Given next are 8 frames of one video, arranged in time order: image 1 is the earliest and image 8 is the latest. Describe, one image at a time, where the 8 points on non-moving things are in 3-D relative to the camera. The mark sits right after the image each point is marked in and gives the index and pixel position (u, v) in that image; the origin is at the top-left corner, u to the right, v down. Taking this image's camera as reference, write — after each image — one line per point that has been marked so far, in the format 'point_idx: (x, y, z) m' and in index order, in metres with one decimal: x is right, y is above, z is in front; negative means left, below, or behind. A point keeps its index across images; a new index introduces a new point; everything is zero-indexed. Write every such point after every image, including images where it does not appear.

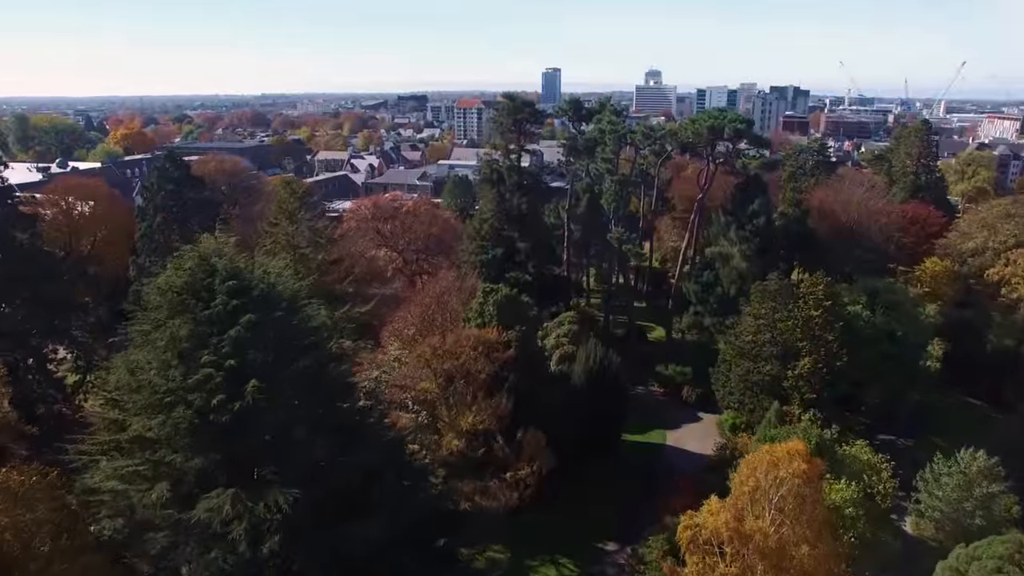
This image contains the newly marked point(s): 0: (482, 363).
0: (-0.7, -1.9, +17.3) m
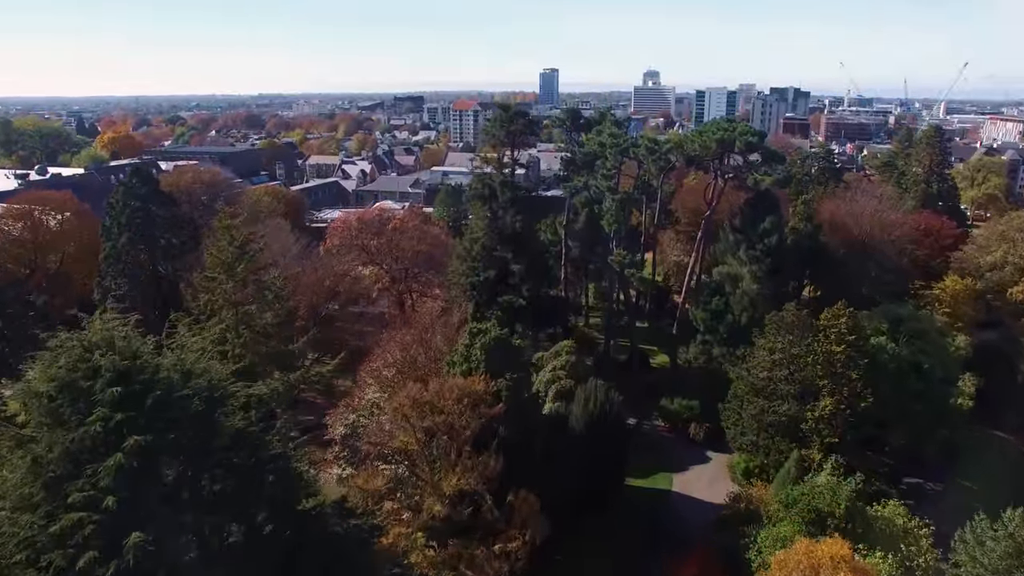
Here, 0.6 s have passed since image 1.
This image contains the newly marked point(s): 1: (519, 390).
0: (-0.9, -2.7, +15.3) m
1: (+0.2, -2.4, +17.1) m
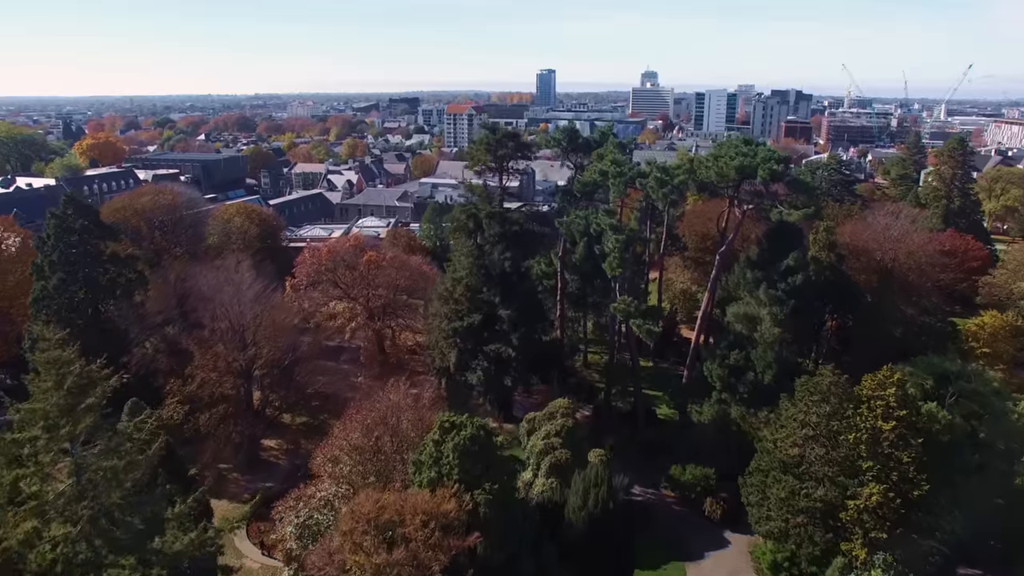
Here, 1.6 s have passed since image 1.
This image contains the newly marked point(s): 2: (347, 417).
0: (-1.2, -4.2, +12.1) m
1: (-0.1, -3.9, +13.8) m
2: (-3.8, -3.0, +17.4) m
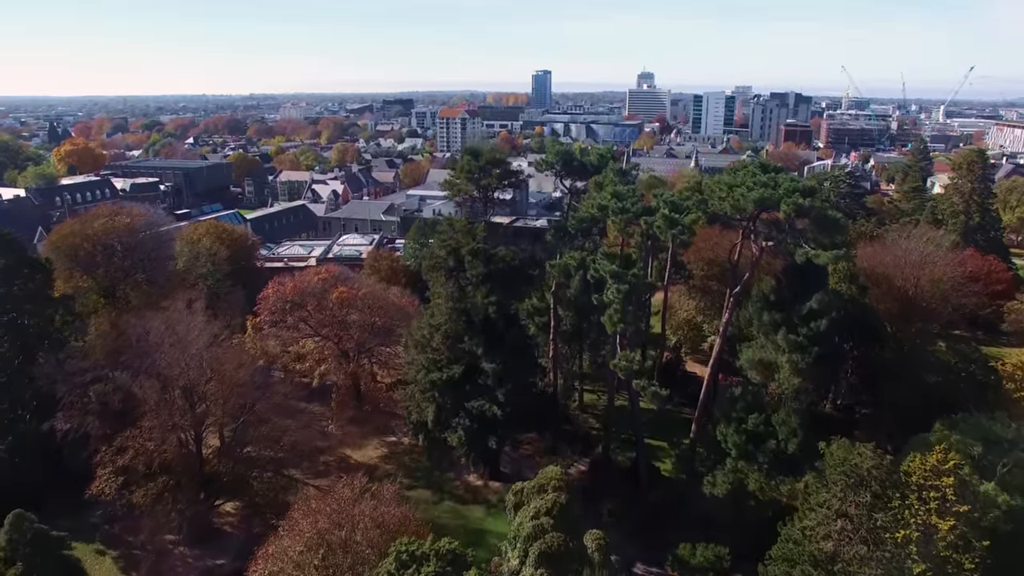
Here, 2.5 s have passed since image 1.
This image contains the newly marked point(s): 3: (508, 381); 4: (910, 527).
0: (-1.6, -5.5, +9.2) m
1: (-0.5, -5.2, +11.0) m
2: (-4.2, -4.3, +14.5) m
3: (-0.1, -2.5, +20.1) m
4: (+7.4, -4.5, +14.0) m
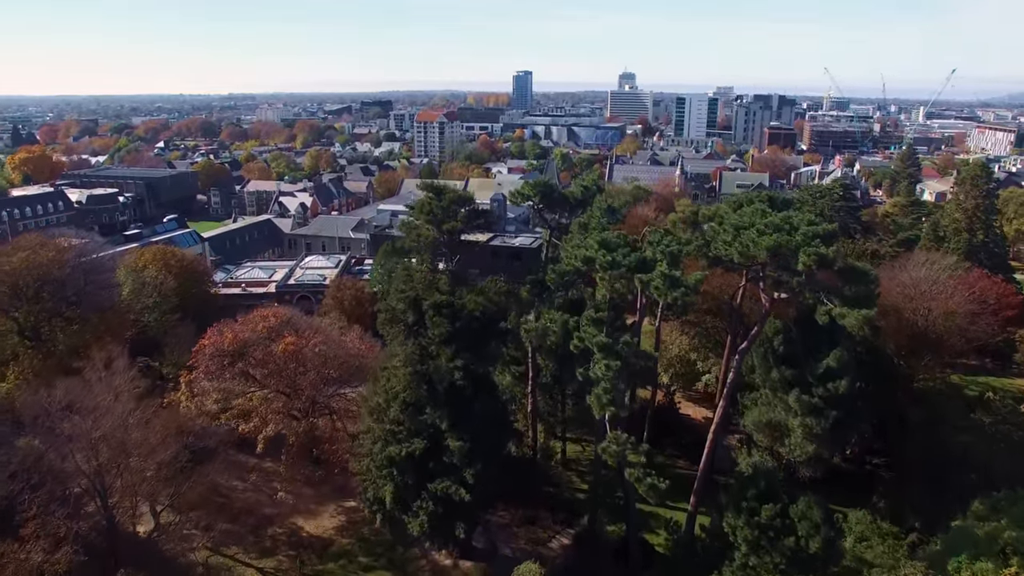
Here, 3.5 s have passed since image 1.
0: (-2.0, -6.9, +6.2) m
1: (-0.9, -6.6, +8.0) m
2: (-4.7, -5.7, +11.5) m
3: (-0.8, -3.9, +17.1) m
4: (+6.9, -5.8, +11.2) m
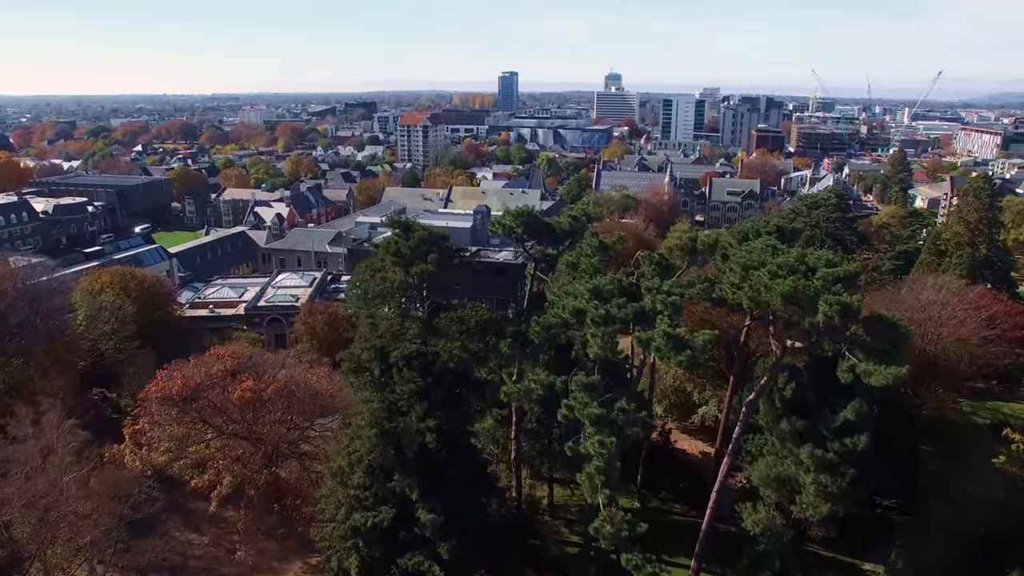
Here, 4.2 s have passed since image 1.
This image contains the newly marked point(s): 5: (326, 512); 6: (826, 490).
0: (-2.2, -7.9, +4.2) m
1: (-1.2, -7.5, +6.0) m
2: (-5.0, -6.7, +9.4) m
3: (-1.2, -4.9, +15.1) m
4: (+6.6, -6.8, +9.3) m
5: (-4.1, -4.9, +16.4) m
6: (+6.9, -4.5, +16.5) m
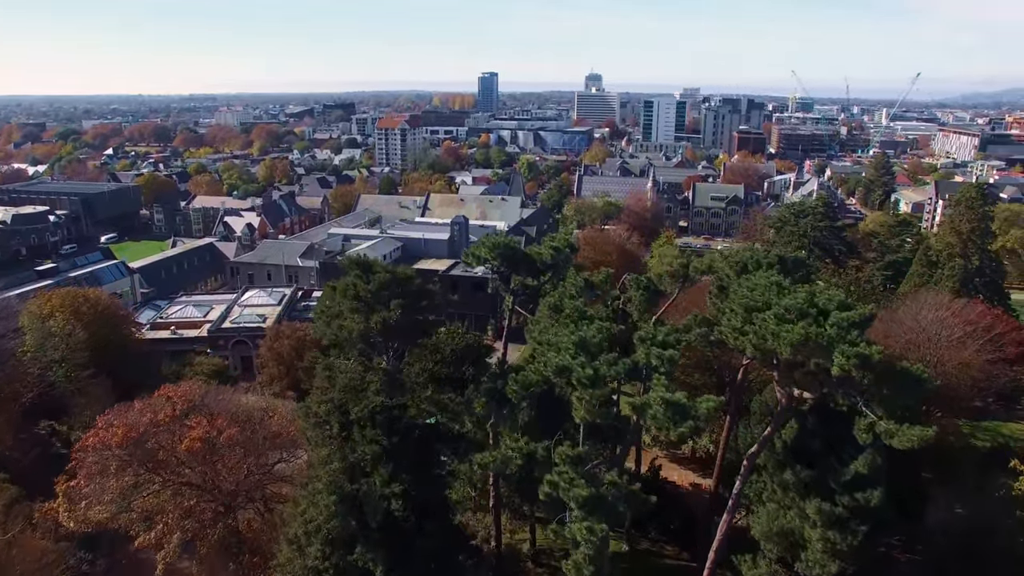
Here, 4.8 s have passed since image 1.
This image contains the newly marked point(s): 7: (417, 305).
0: (-2.3, -8.7, +2.5) m
1: (-1.3, -8.4, +4.3) m
2: (-5.2, -7.6, +7.6) m
3: (-1.6, -5.7, +13.4) m
4: (+6.4, -7.5, +7.8) m
5: (-4.5, -5.8, +14.6) m
6: (+6.5, -5.2, +15.0) m
7: (-1.4, -0.2, +15.5) m
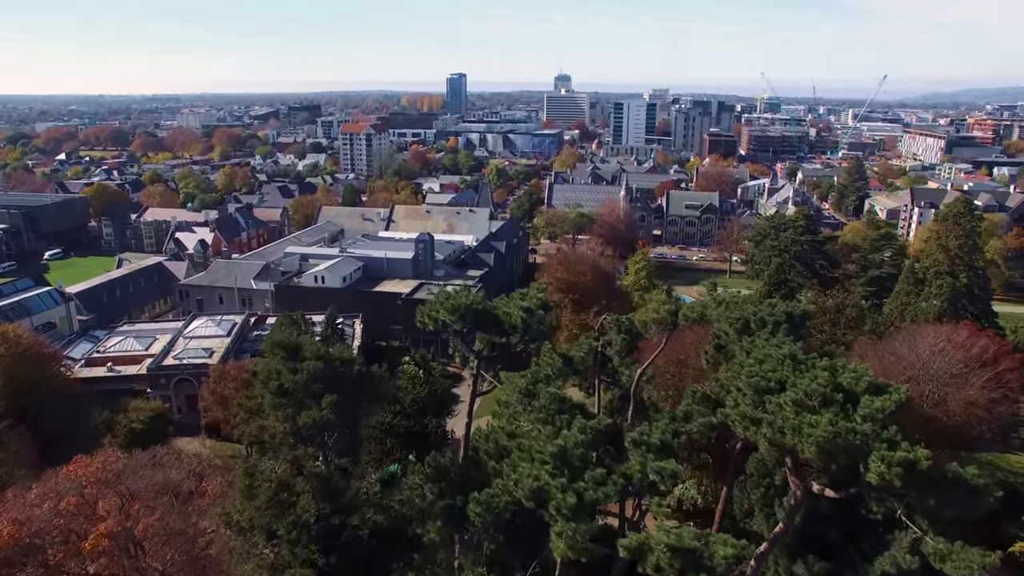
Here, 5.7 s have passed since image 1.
0: (-2.3, -9.9, 0.0) m
1: (-1.4, -9.6, +1.9) m
2: (-5.5, -8.8, +5.0) m
3: (-2.1, -6.9, +10.9) m
4: (+6.1, -8.7, +5.7) m
5: (-5.0, -7.0, +12.1) m
6: (+5.9, -6.4, +12.8) m
7: (-2.0, -1.4, +13.0) m
